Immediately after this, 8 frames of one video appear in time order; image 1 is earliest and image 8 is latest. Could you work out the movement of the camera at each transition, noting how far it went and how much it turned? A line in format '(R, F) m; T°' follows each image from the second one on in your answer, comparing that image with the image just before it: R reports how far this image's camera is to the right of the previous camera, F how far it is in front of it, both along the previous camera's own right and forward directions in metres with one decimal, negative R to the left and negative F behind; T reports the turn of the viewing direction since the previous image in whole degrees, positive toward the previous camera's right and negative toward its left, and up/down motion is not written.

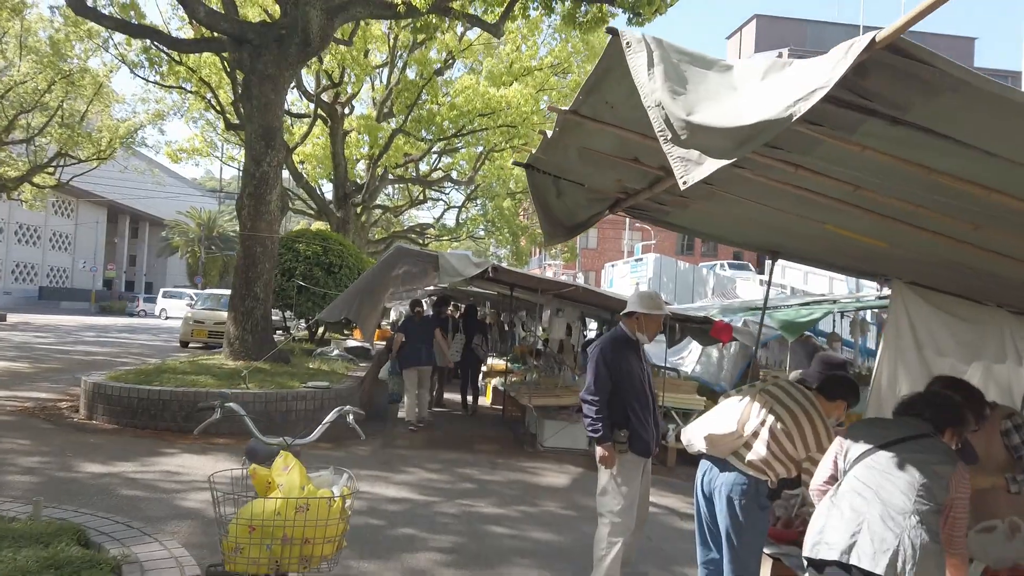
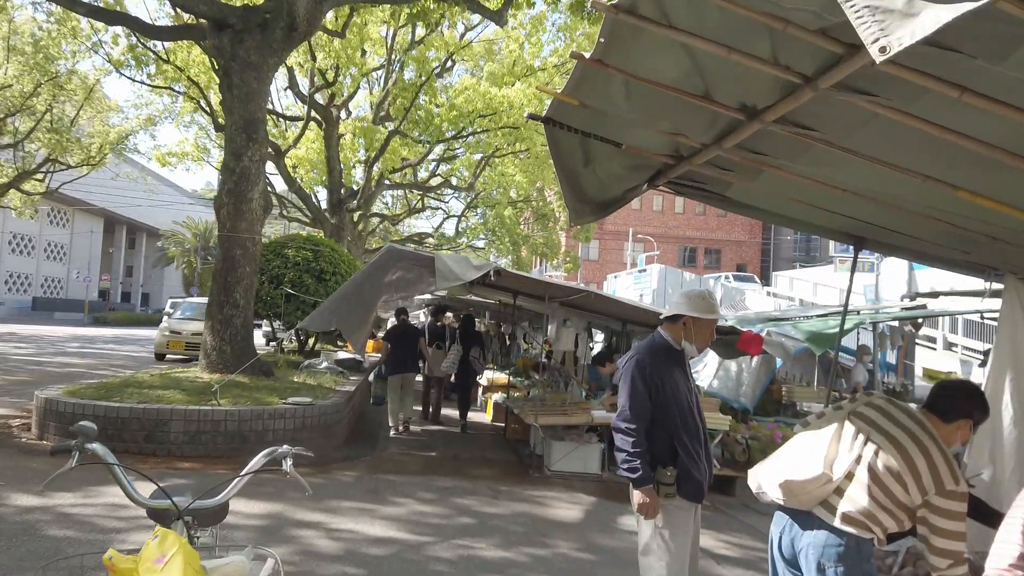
(-0.1, +0.9) m; 0°
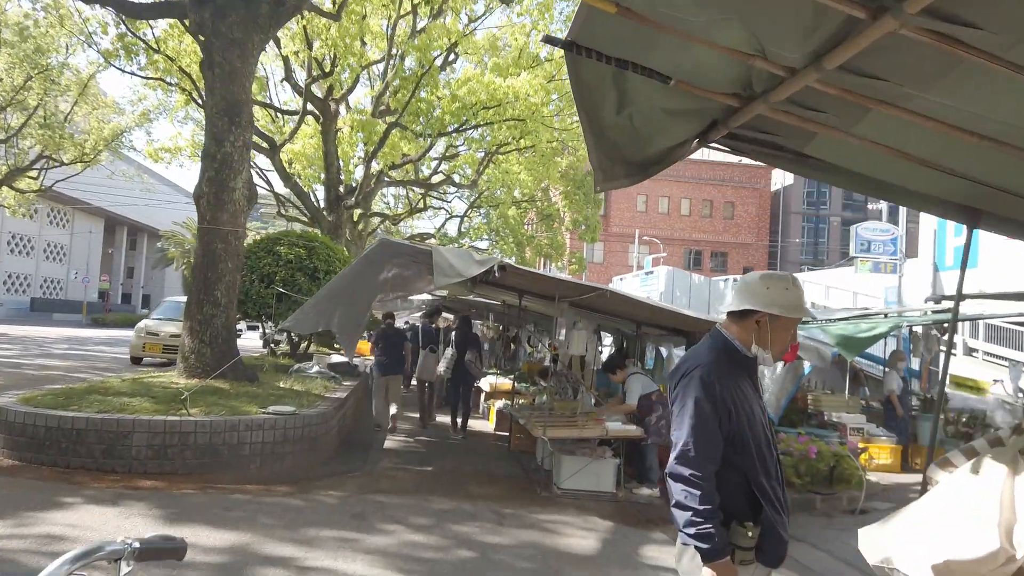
(0.0, +0.8) m; 0°
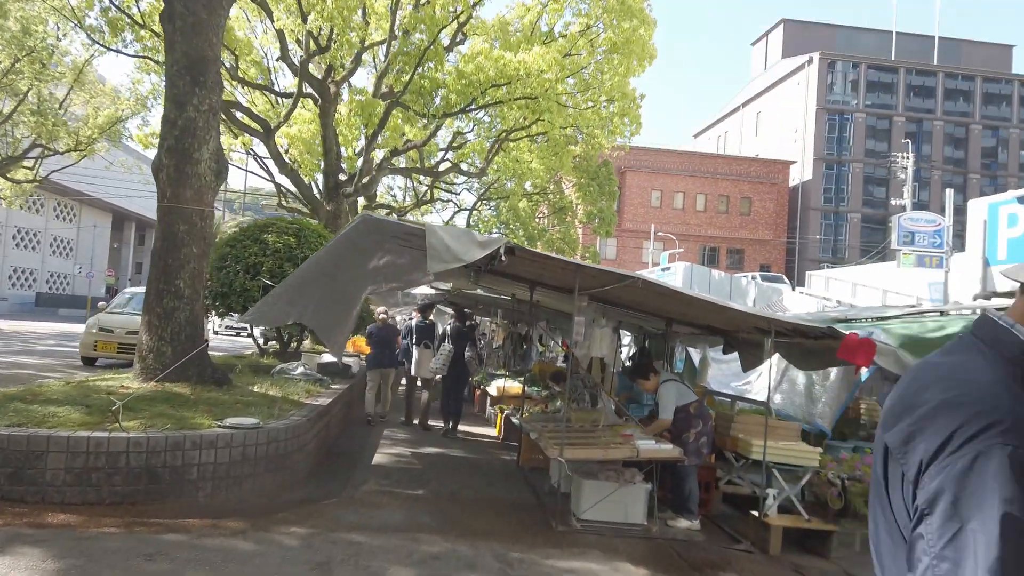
(0.0, +1.3) m; -1°
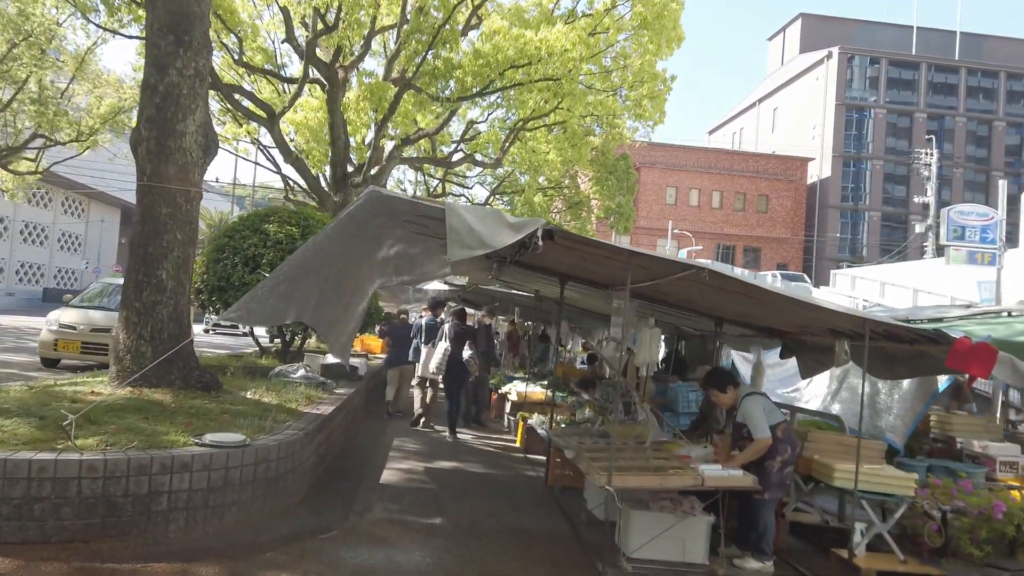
(-0.2, +1.0) m; -1°
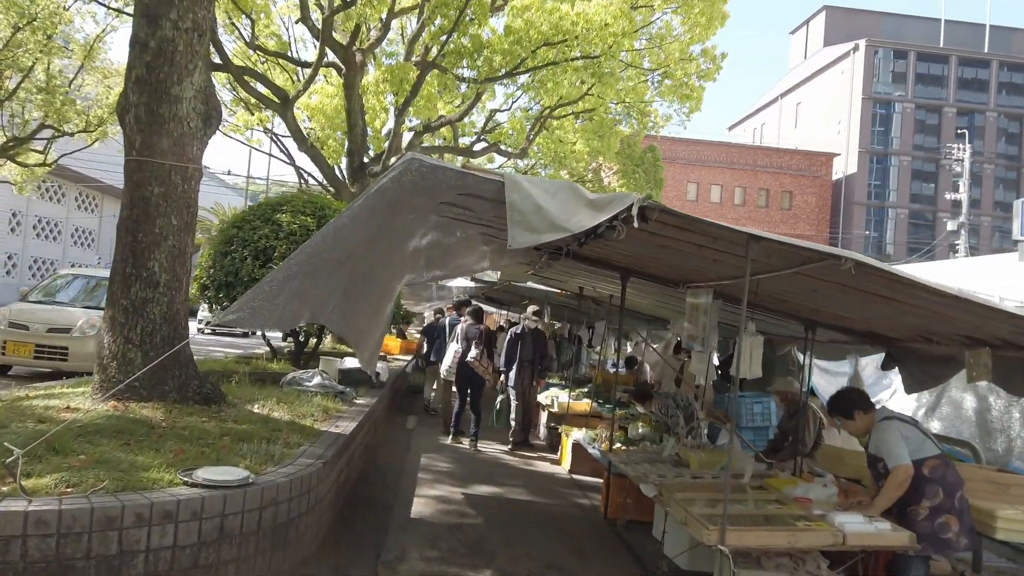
(-0.4, +1.1) m; -1°
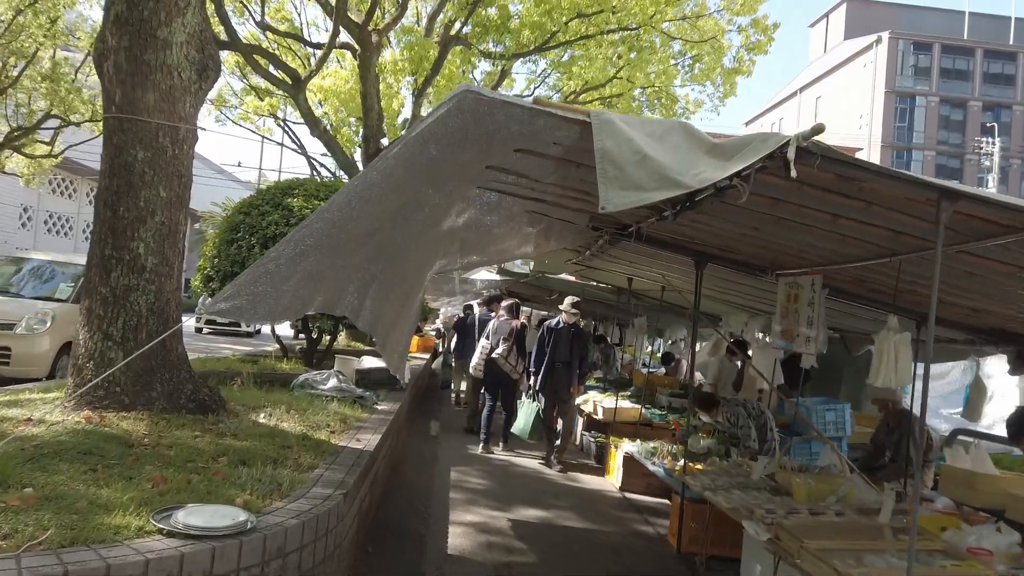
(-0.3, +1.0) m; -1°
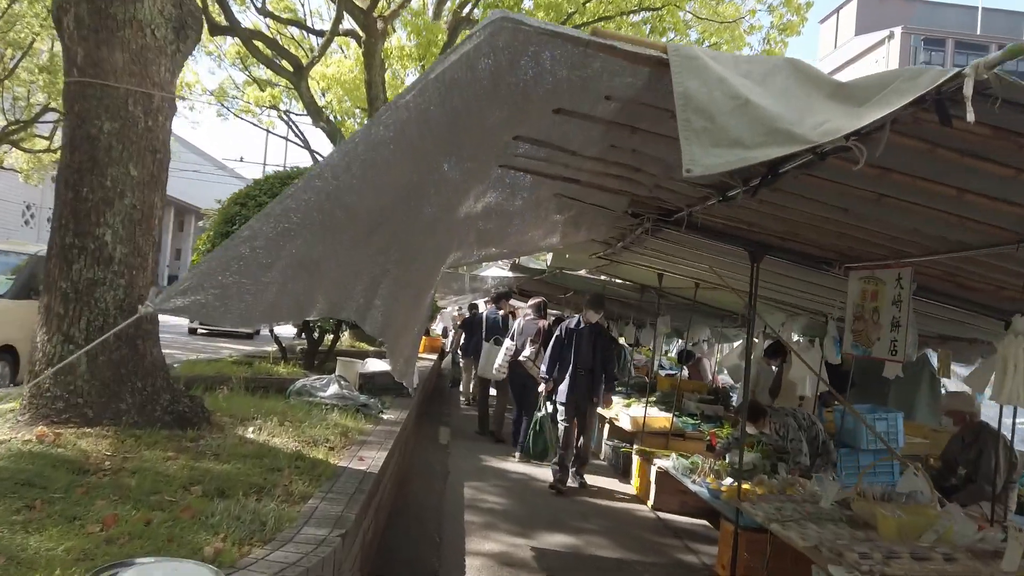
(-0.1, +0.7) m; 0°
